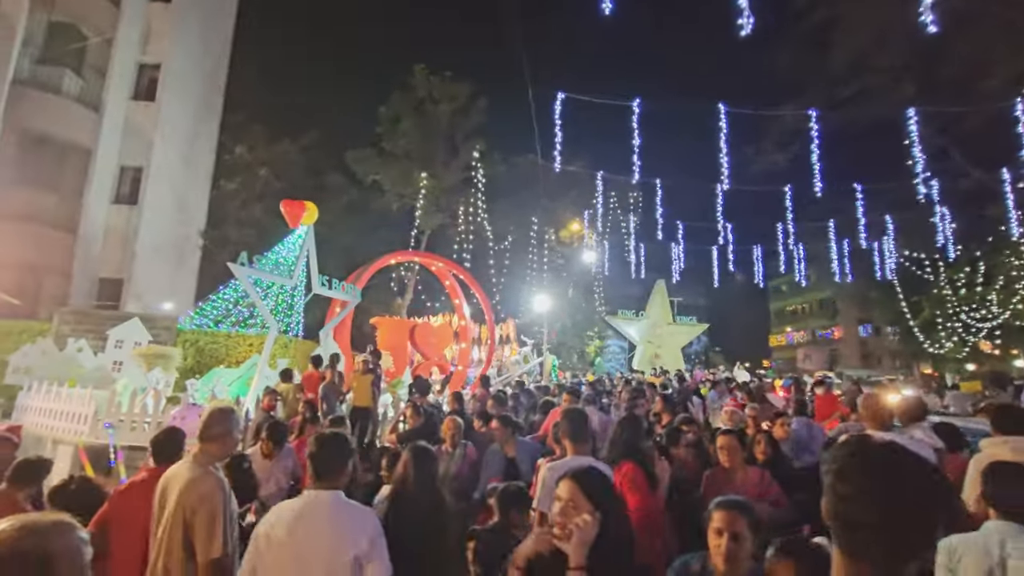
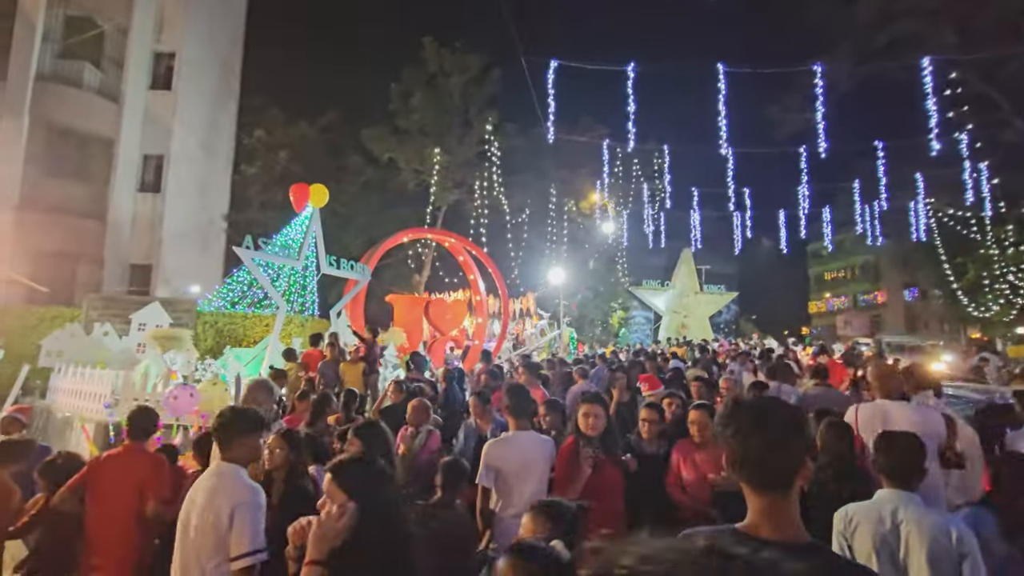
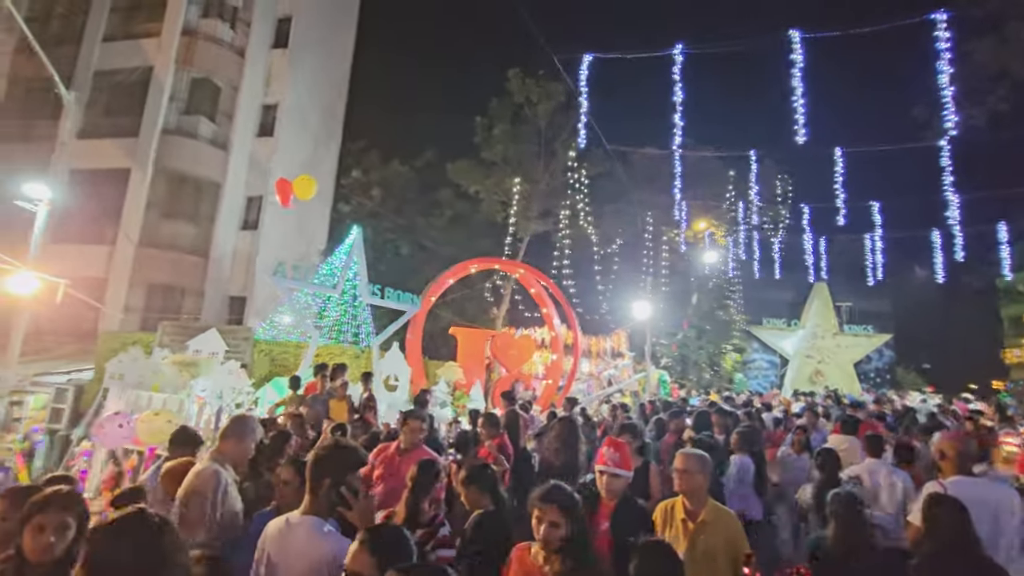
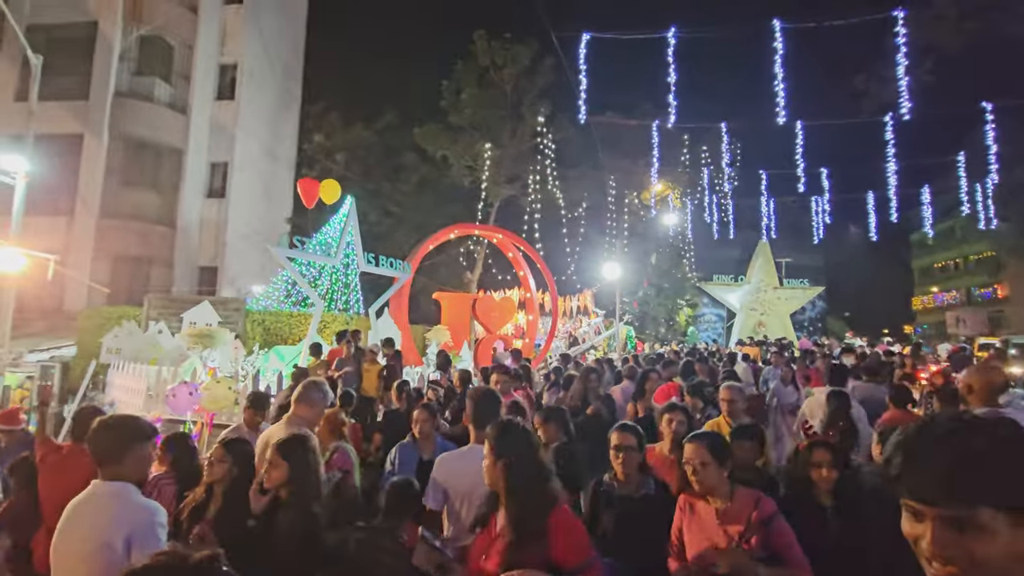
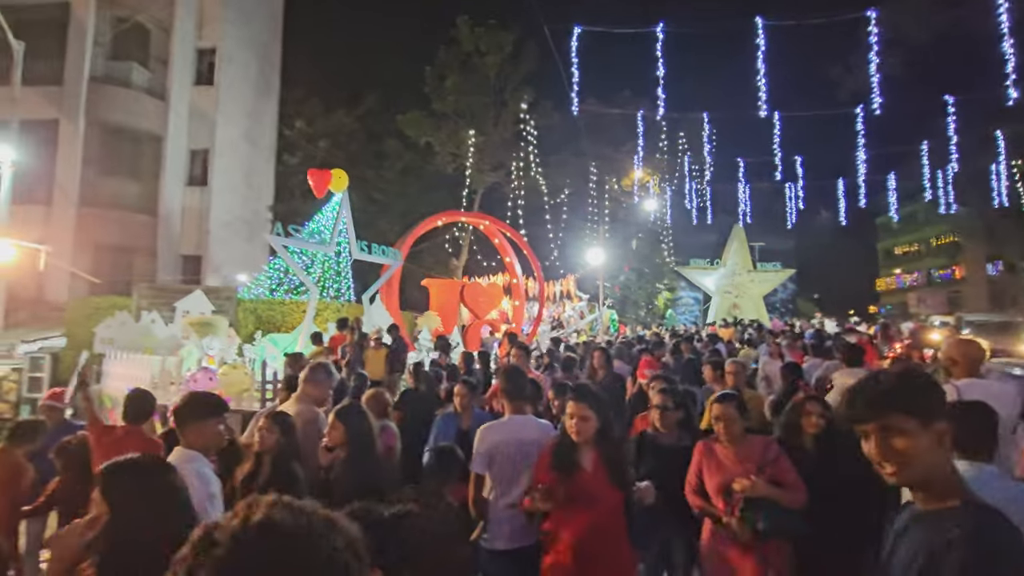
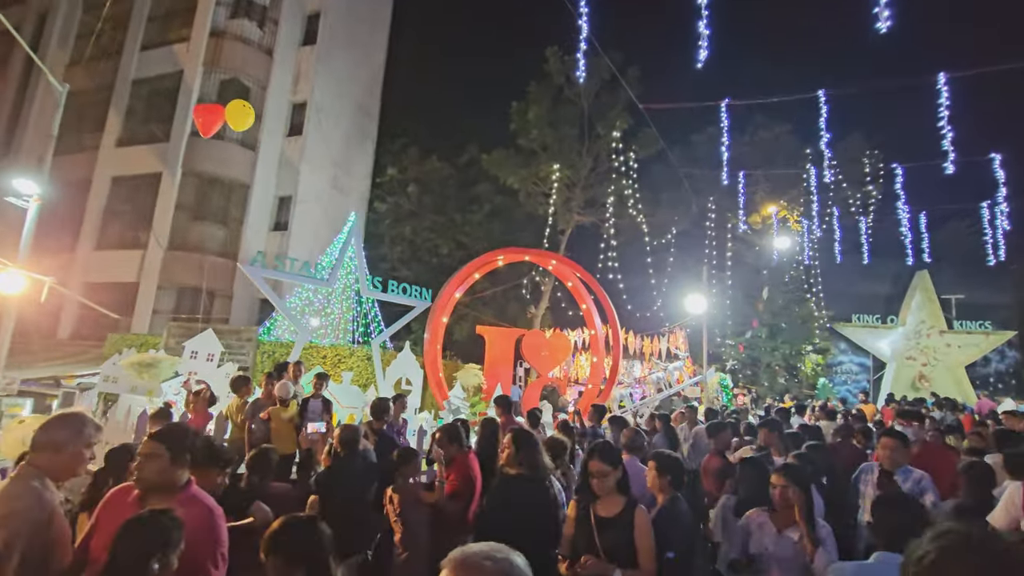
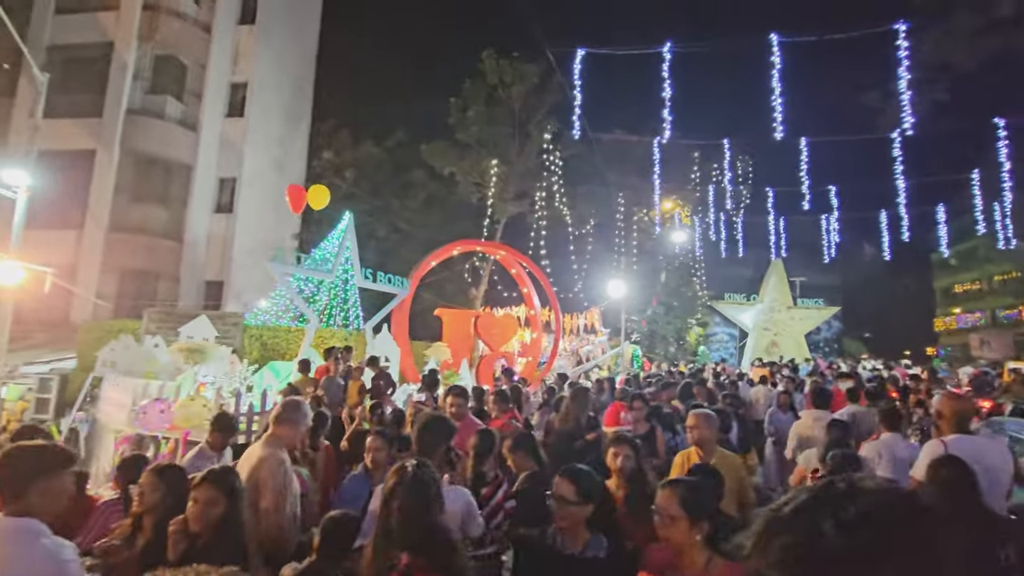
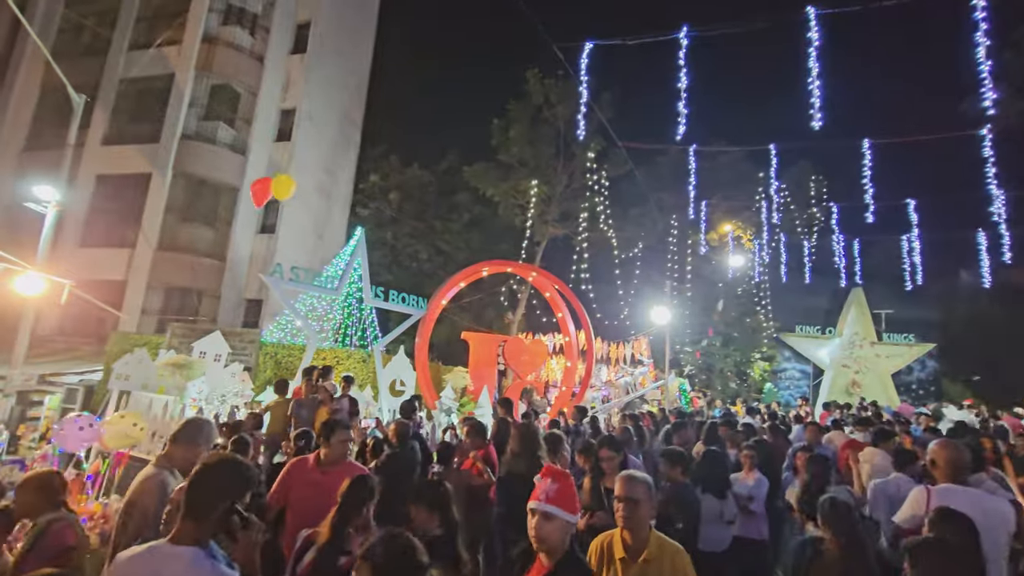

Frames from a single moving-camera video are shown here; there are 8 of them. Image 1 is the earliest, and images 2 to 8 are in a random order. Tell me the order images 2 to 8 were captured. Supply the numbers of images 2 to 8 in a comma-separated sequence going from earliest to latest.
2, 5, 4, 7, 3, 8, 6
